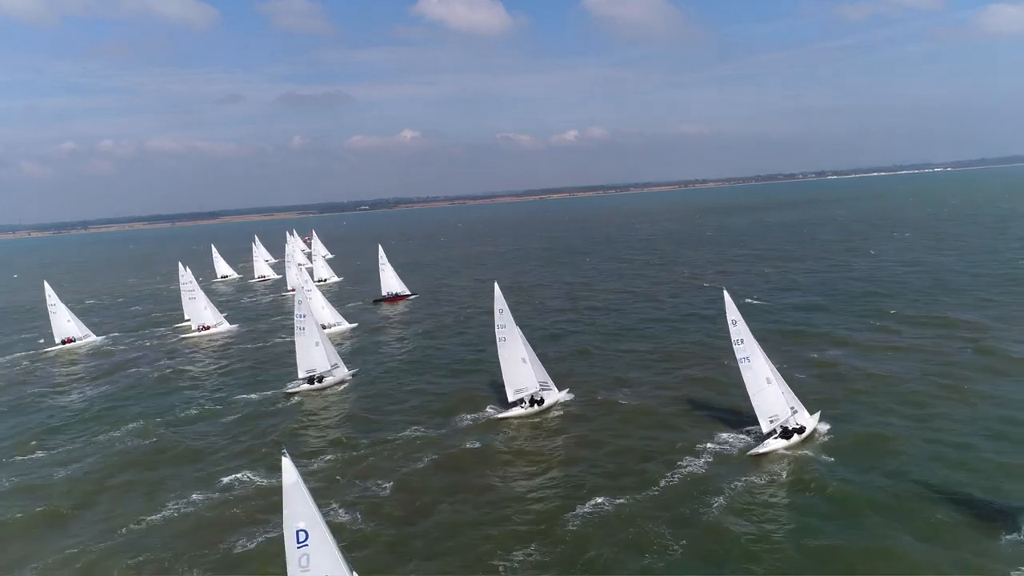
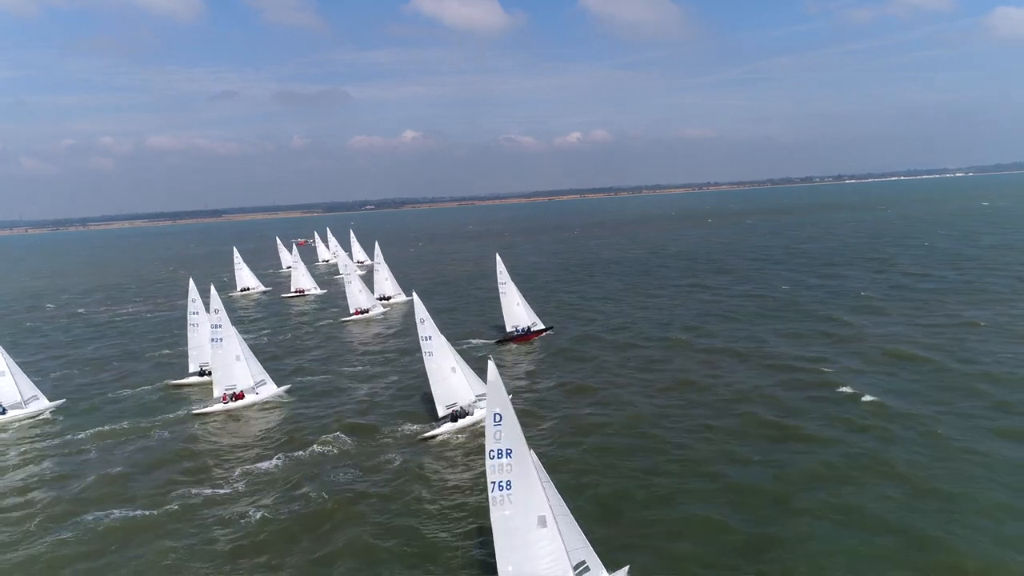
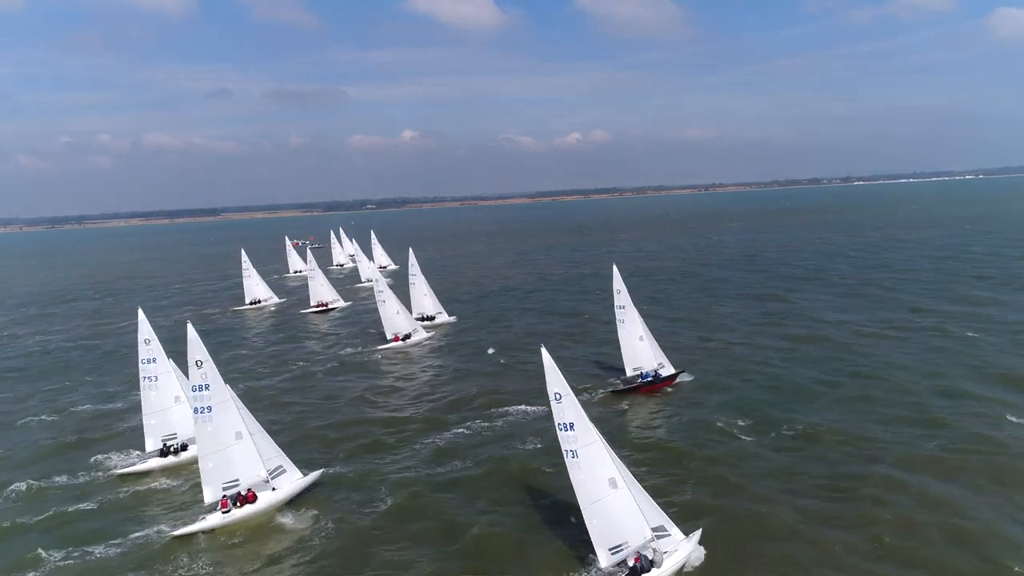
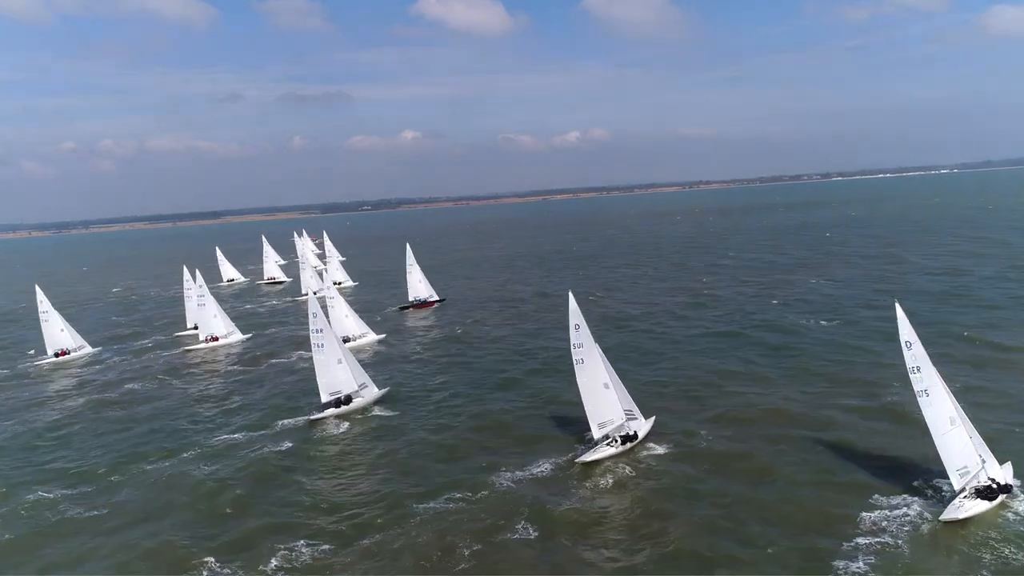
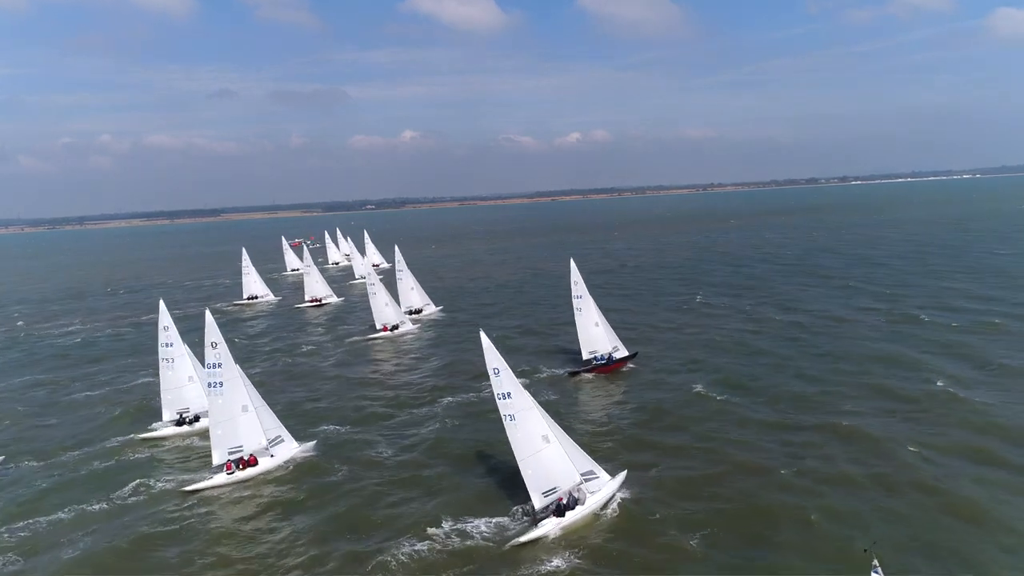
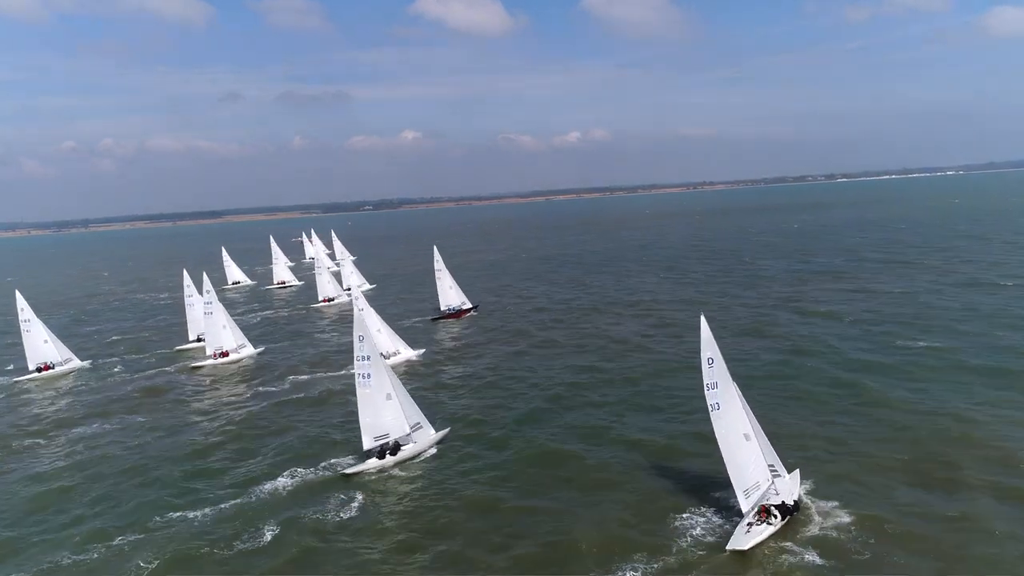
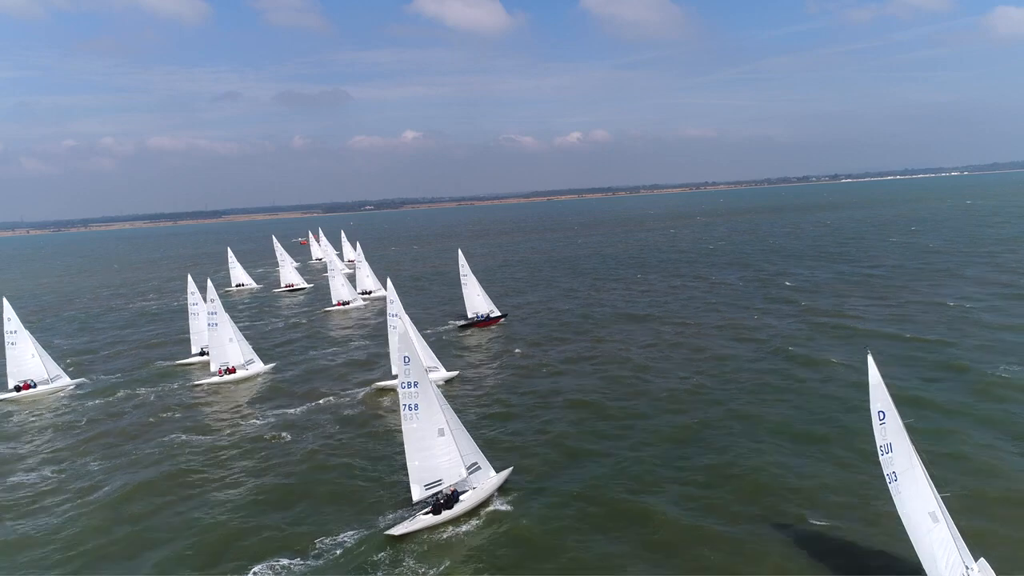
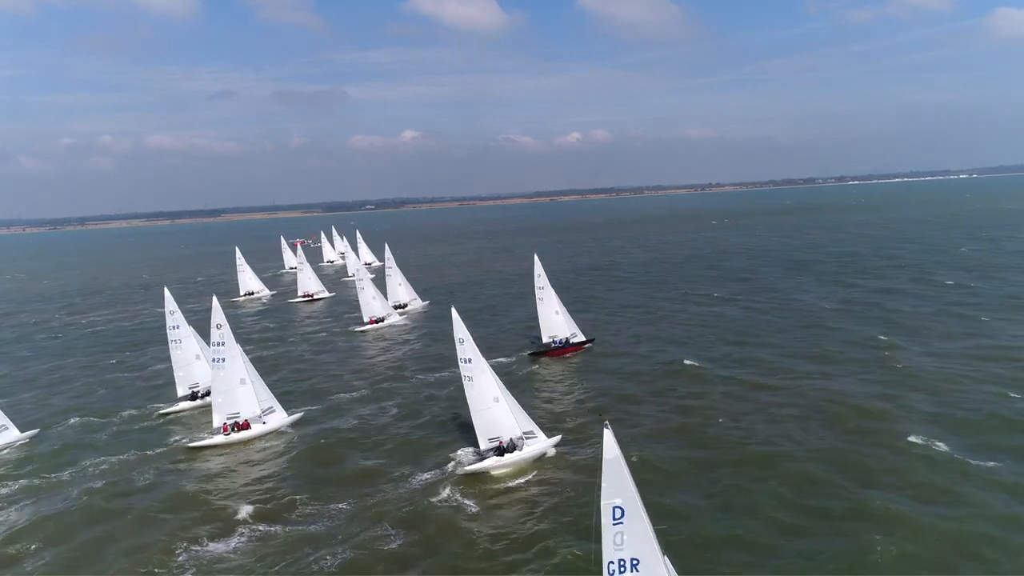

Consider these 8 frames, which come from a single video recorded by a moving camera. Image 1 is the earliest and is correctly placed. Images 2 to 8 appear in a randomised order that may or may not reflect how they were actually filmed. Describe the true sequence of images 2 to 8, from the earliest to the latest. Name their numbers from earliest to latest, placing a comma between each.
4, 6, 7, 2, 8, 5, 3
